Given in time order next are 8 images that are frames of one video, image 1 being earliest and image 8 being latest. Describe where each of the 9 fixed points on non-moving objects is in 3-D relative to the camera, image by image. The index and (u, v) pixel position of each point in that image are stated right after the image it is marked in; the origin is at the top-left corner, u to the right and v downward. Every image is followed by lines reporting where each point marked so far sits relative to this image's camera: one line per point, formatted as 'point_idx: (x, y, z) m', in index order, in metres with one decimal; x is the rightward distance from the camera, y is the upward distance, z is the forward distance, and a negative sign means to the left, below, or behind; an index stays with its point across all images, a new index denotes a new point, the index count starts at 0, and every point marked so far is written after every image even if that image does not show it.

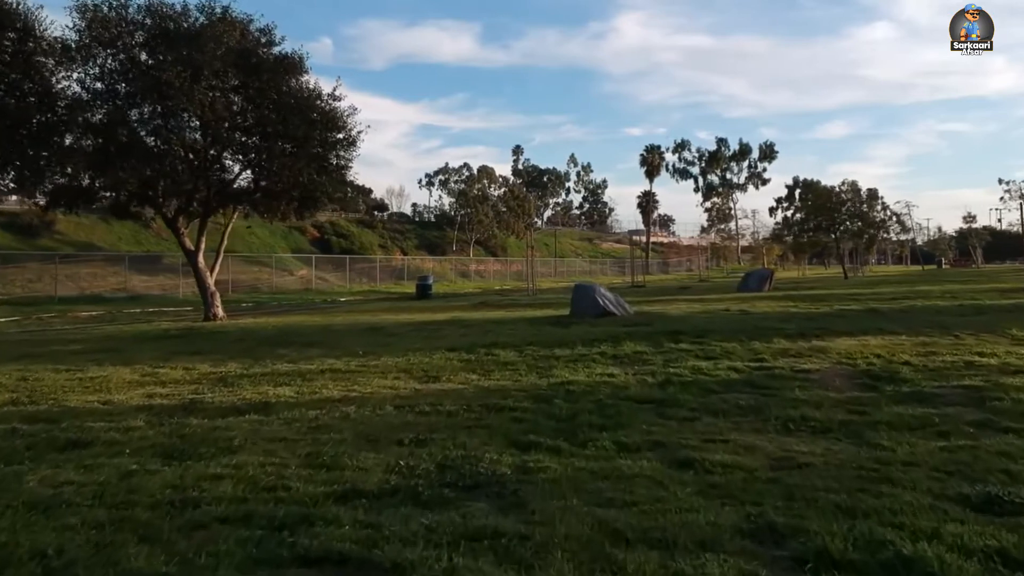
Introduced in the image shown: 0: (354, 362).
0: (-1.0, -0.5, +9.0) m
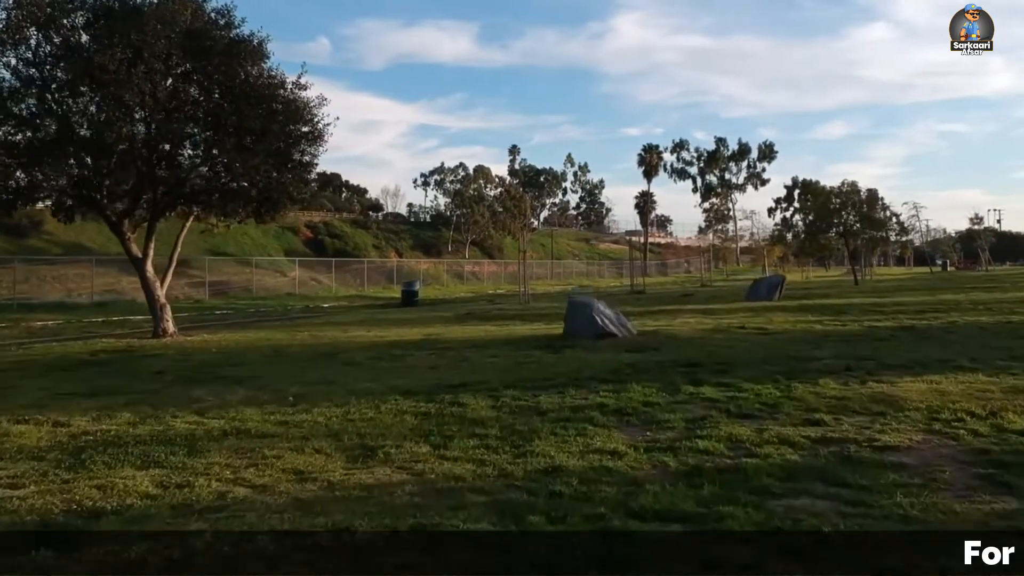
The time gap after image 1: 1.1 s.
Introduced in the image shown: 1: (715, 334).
0: (-1.1, -0.6, +6.9) m
1: (+1.9, -0.4, +13.7) m
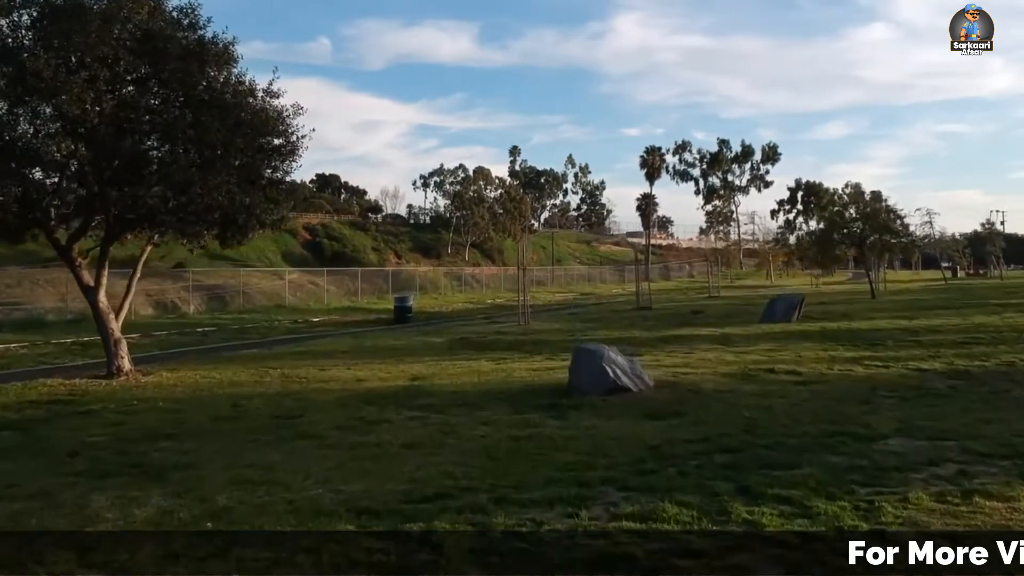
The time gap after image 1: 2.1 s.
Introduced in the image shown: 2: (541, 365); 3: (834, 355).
0: (-1.2, -1.0, +5.0) m
1: (+1.9, -0.8, +11.8) m
2: (+0.3, -0.8, +15.1) m
3: (+3.5, -0.7, +15.7) m
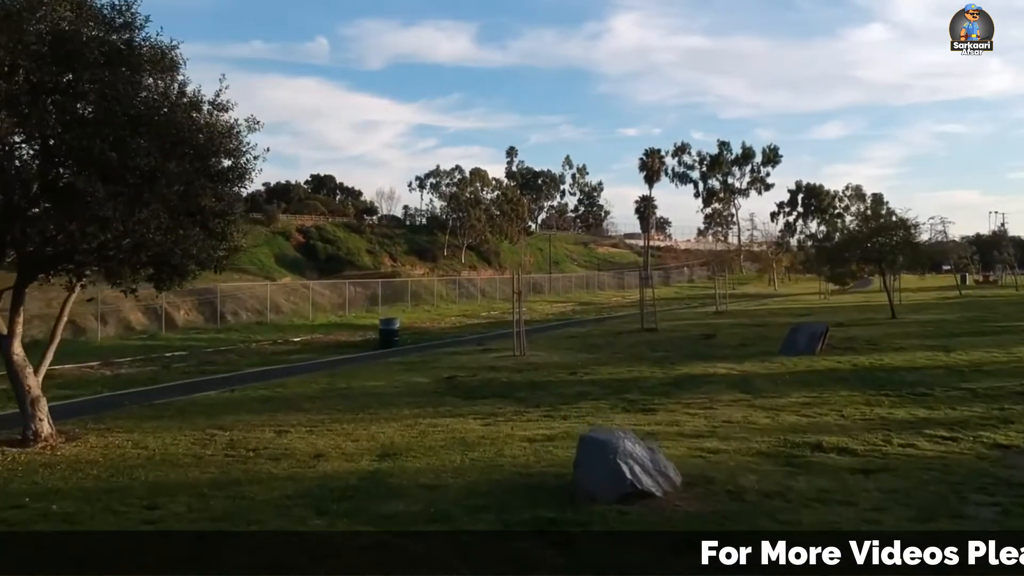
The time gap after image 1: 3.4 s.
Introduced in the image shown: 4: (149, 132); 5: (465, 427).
0: (-1.2, -1.4, +2.6) m
1: (+1.8, -1.2, +9.4) m
2: (+0.2, -1.3, +12.7) m
3: (+3.4, -1.2, +13.3) m
4: (-3.0, +1.3, +11.8) m
5: (-0.4, -1.3, +13.2) m
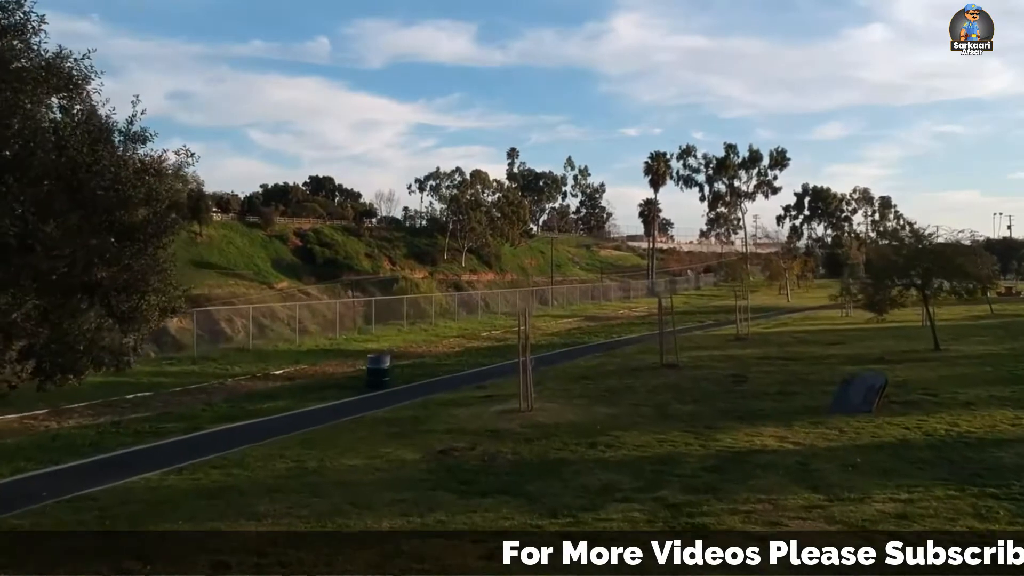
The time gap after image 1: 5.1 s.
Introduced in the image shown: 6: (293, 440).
0: (-1.1, -2.0, -0.7) m
1: (+1.9, -1.9, +6.2) m
2: (+0.3, -1.9, +9.4) m
3: (+3.5, -1.8, +10.0) m
4: (-2.9, +0.7, +8.5) m
5: (-0.4, -1.9, +9.9) m
6: (-2.7, -1.9, +18.2) m
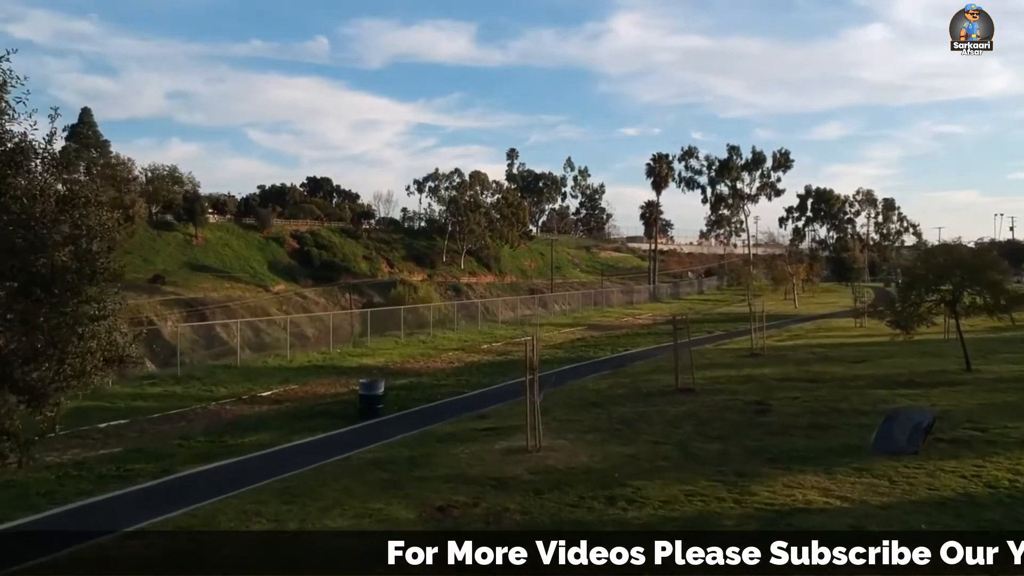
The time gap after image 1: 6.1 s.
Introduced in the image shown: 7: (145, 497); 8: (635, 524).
0: (-1.0, -2.4, -2.7) m
1: (+2.0, -2.2, +4.1) m
2: (+0.4, -2.2, +7.4) m
3: (+3.6, -2.2, +8.0) m
4: (-2.8, +0.3, +6.5) m
5: (-0.3, -2.2, +7.9) m
6: (-2.7, -2.2, +16.2) m
7: (-4.1, -2.3, +16.1) m
8: (+1.1, -2.2, +13.3) m
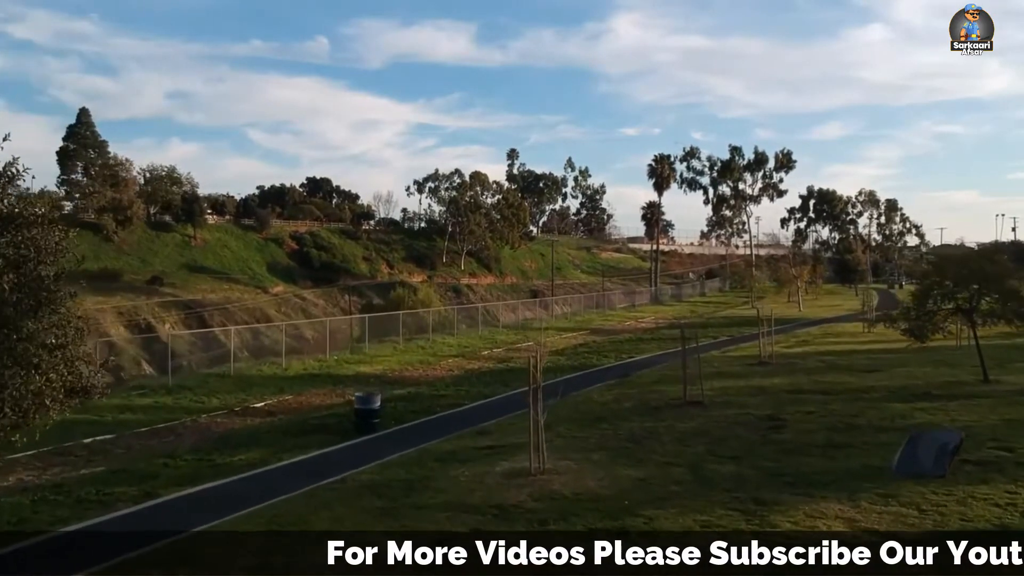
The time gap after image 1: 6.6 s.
0: (-1.0, -2.5, -3.7) m
1: (+2.0, -2.4, +3.1) m
2: (+0.4, -2.4, +6.4) m
3: (+3.6, -2.3, +7.0) m
4: (-2.8, +0.2, +5.5) m
5: (-0.2, -2.4, +6.9) m
6: (-2.6, -2.4, +15.2) m
7: (-4.1, -2.5, +15.1) m
8: (+1.2, -2.3, +12.3) m
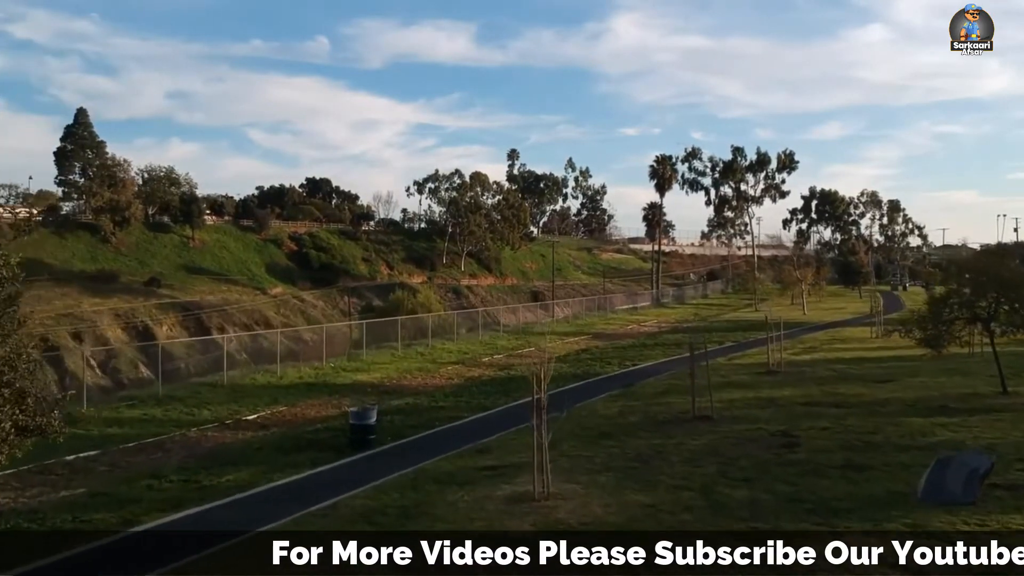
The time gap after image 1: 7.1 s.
0: (-1.0, -2.7, -4.7) m
1: (+2.1, -2.5, +2.1) m
2: (+0.5, -2.6, +5.4) m
3: (+3.7, -2.5, +6.0) m
4: (-2.8, 0.0, +4.5) m
5: (-0.2, -2.6, +5.9) m
6: (-2.6, -2.6, +14.2) m
7: (-4.1, -2.6, +14.1) m
8: (+1.2, -2.5, +11.3) m
